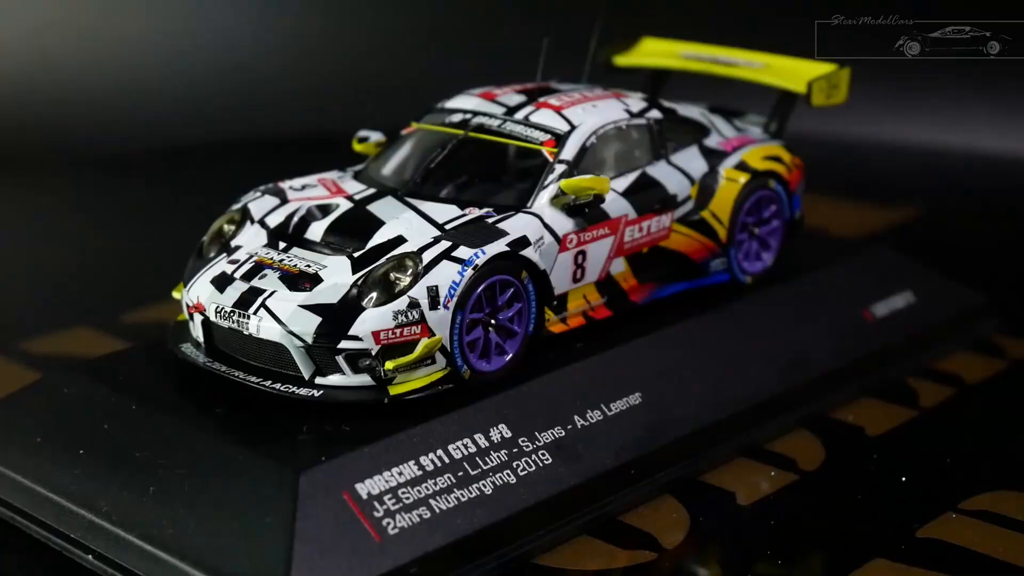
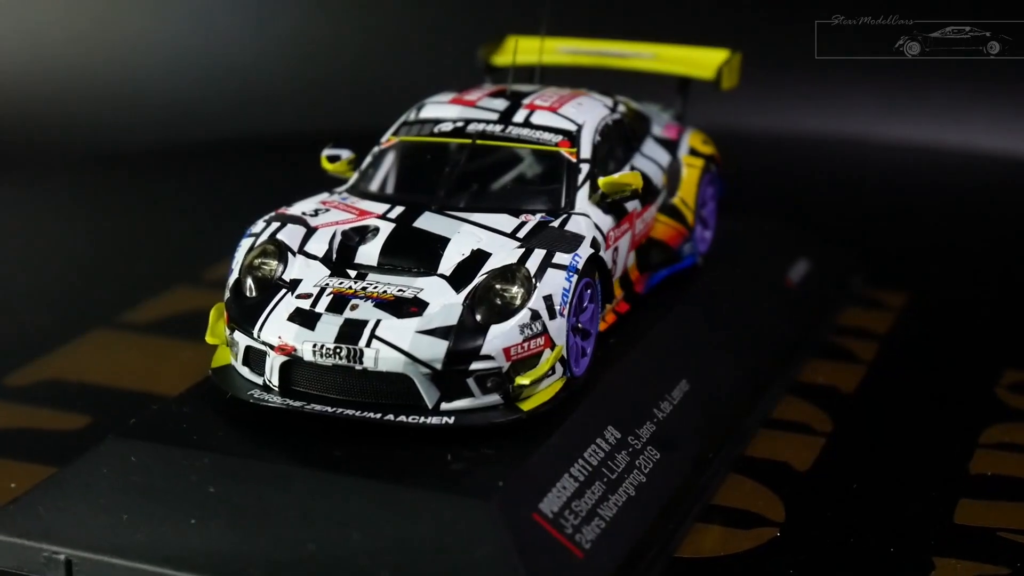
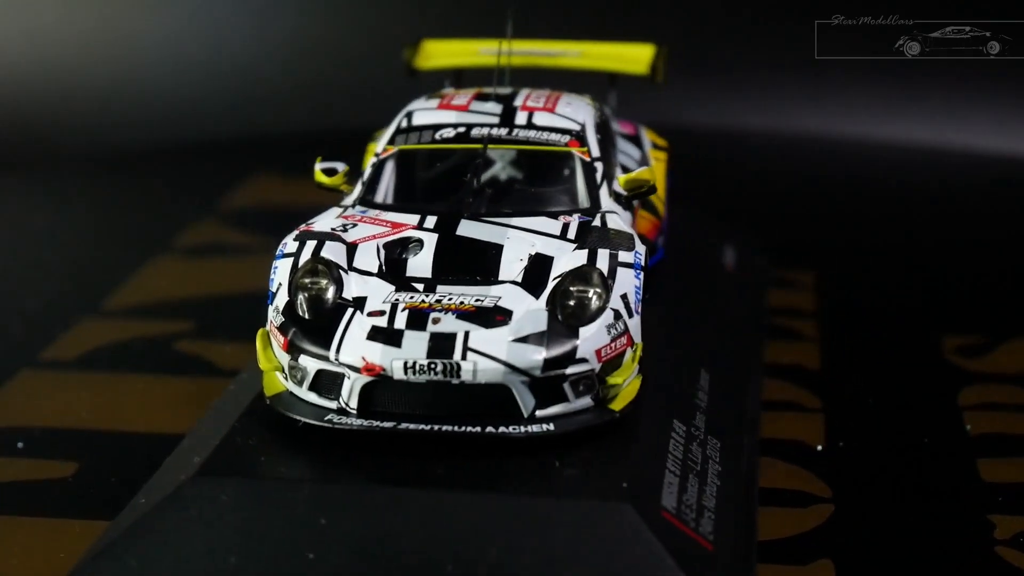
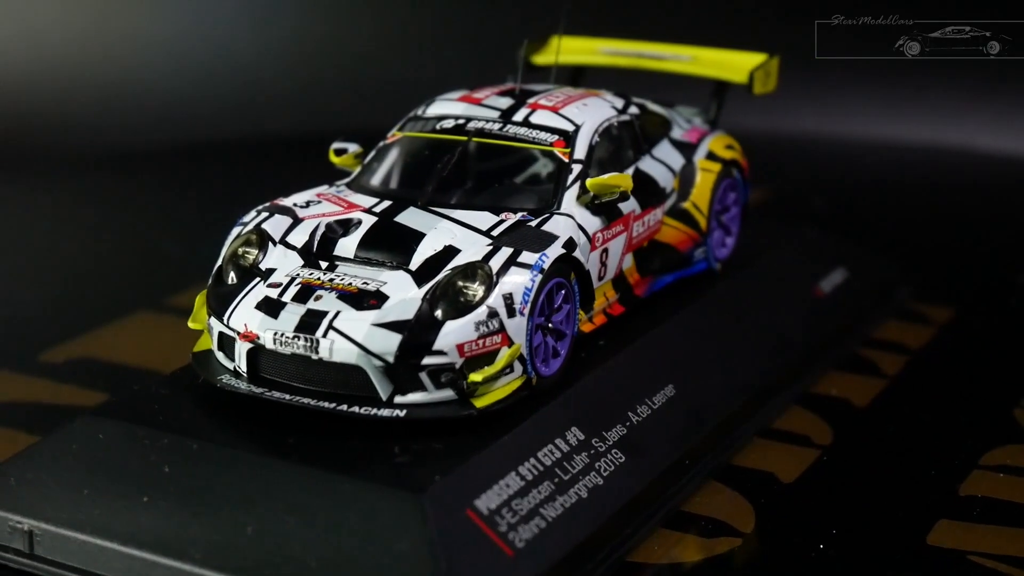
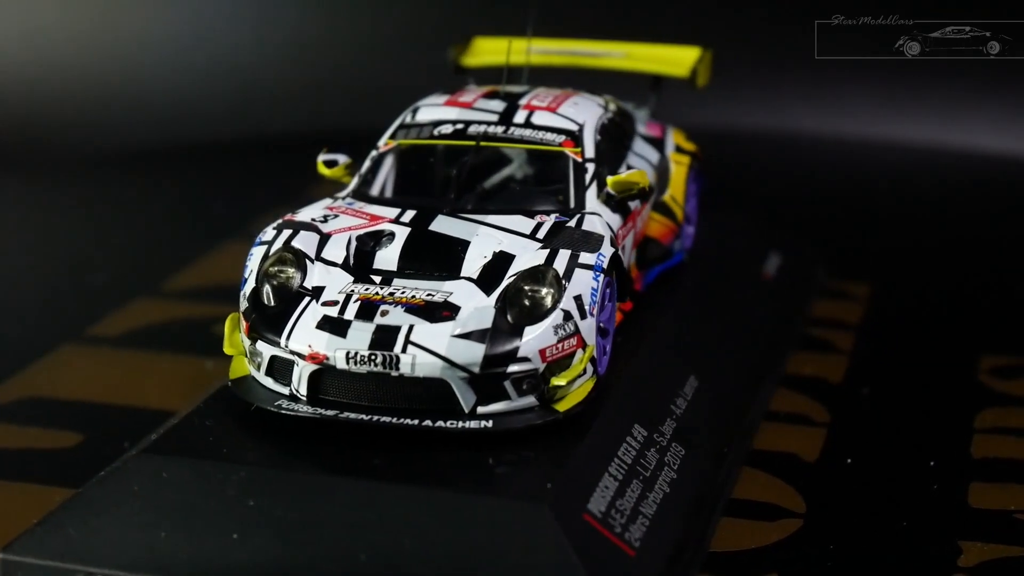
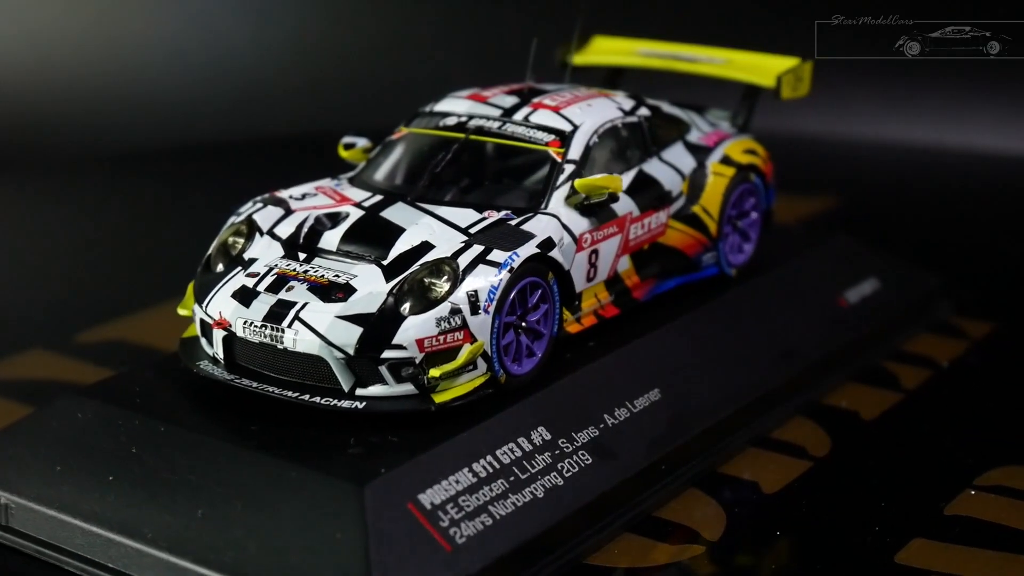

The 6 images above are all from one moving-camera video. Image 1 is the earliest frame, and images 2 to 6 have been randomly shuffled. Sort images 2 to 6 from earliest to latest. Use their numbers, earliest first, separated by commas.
6, 4, 2, 5, 3
